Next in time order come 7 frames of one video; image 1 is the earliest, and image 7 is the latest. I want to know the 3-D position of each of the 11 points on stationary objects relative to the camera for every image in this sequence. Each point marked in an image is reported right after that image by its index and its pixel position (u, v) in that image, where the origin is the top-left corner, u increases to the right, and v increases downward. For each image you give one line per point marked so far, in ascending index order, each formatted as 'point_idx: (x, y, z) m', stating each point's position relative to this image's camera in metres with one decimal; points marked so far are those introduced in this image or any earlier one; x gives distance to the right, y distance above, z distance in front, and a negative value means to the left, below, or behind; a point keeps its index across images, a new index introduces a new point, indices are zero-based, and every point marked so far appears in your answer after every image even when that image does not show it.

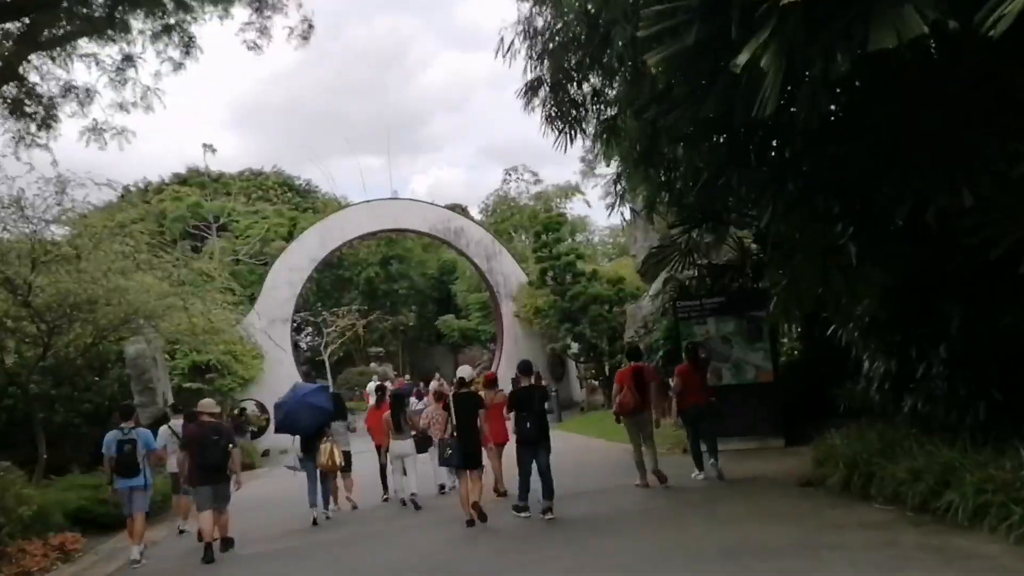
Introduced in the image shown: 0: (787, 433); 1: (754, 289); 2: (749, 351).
0: (+4.2, -2.2, +13.7) m
1: (+3.6, 0.0, +13.6) m
2: (+3.5, -1.0, +13.7) m
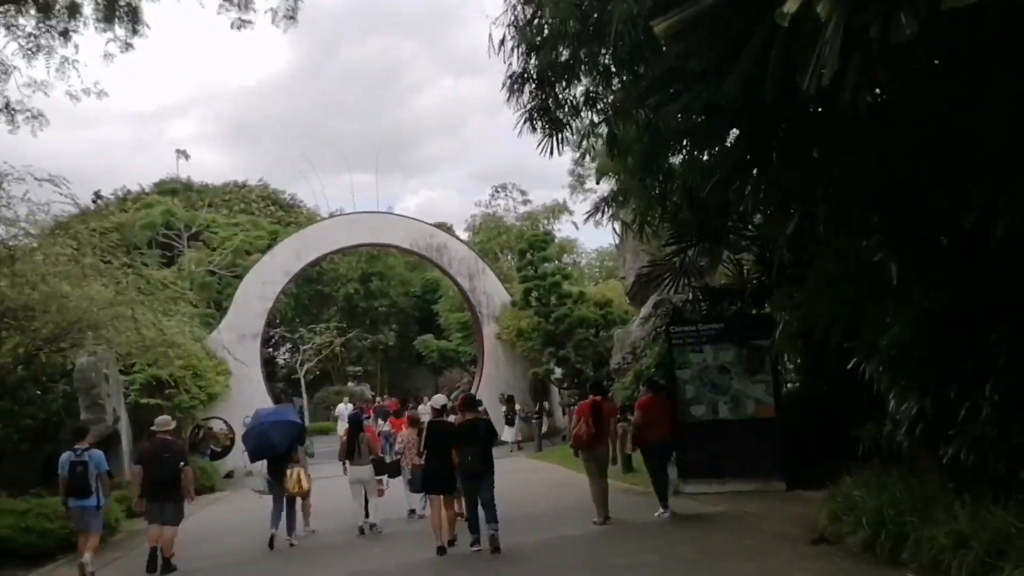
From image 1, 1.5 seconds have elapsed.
0: (+3.8, -2.5, +12.4) m
1: (+3.3, -0.4, +12.4) m
2: (+3.2, -1.3, +12.5) m
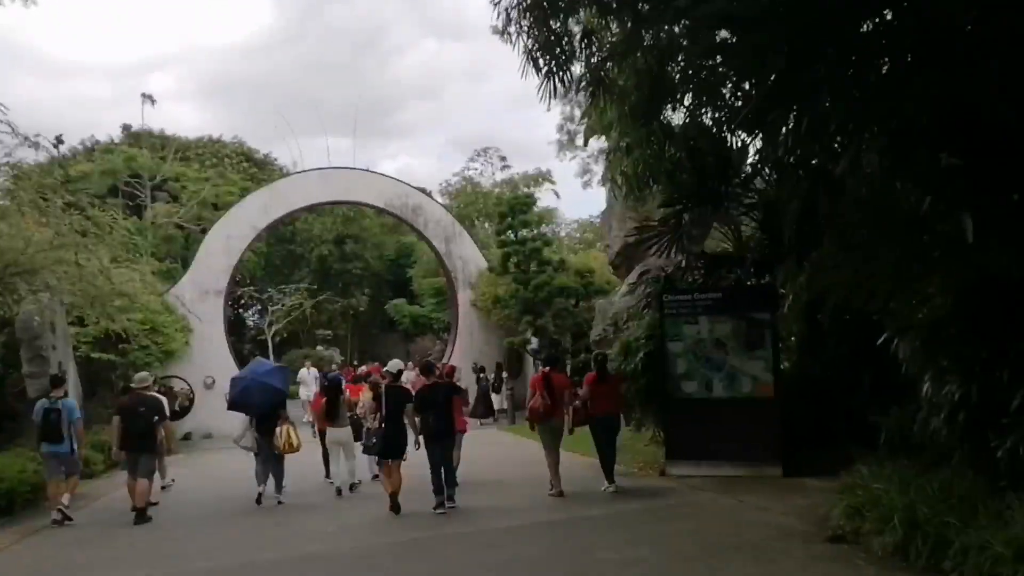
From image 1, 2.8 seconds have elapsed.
0: (+3.5, -2.2, +11.5) m
1: (+3.1, 0.0, +11.4) m
2: (+2.9, -0.9, +11.5) m
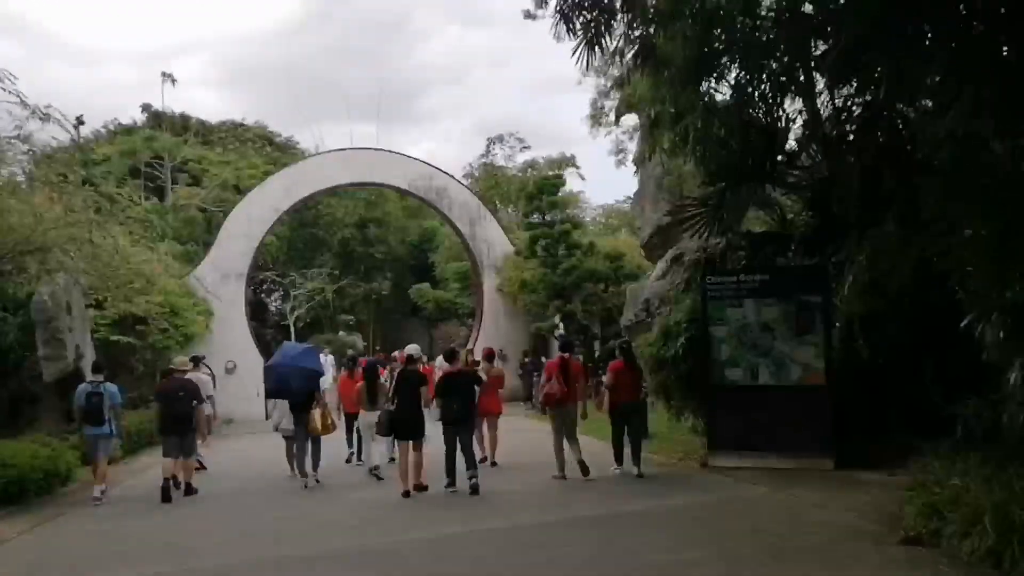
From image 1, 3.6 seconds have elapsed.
0: (+3.9, -1.9, +10.8) m
1: (+3.5, +0.3, +10.6) m
2: (+3.3, -0.7, +10.7) m
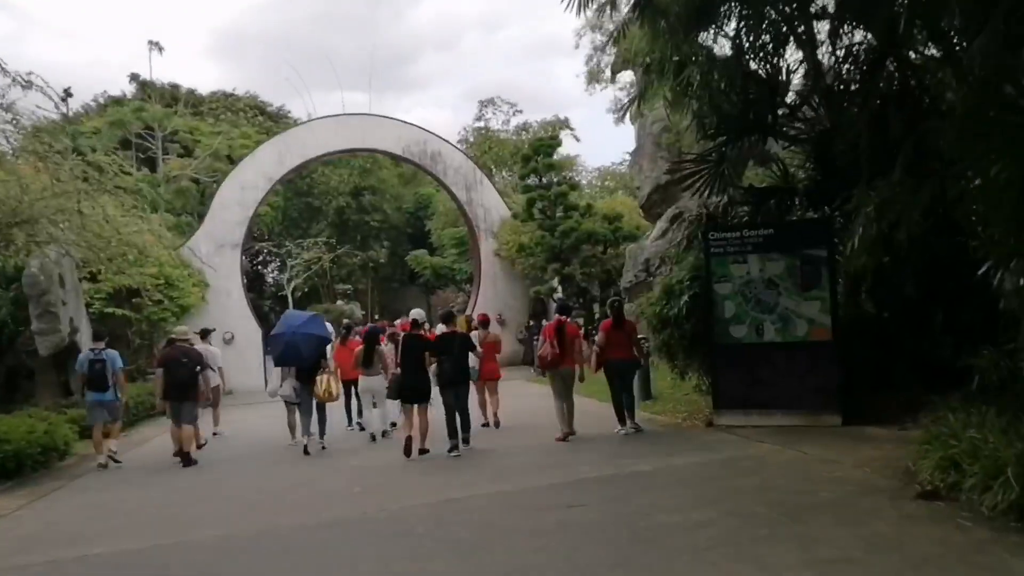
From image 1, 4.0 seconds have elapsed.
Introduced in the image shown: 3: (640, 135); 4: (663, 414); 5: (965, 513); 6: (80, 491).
0: (+3.9, -1.4, +10.6) m
1: (+3.4, +0.8, +10.4) m
2: (+3.3, -0.2, +10.6) m
3: (+2.8, +3.3, +19.7) m
4: (+2.0, -1.7, +12.4) m
5: (+2.9, -1.4, +5.8) m
6: (-4.8, -2.2, +10.1) m
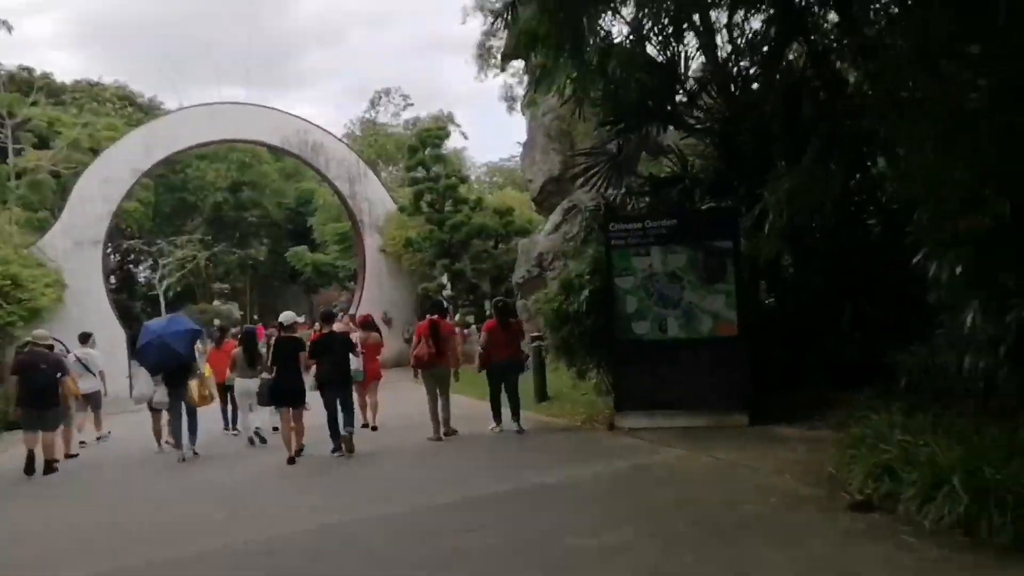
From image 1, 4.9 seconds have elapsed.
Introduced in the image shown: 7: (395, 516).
0: (+2.7, -1.3, +10.1) m
1: (+2.2, +0.9, +9.9) m
2: (+2.1, -0.1, +10.0) m
3: (+0.4, +3.4, +19.0) m
4: (+0.6, -1.6, +11.7) m
5: (+2.2, -1.4, +5.2) m
6: (-5.9, -2.3, +8.6) m
7: (-0.9, -1.7, +6.8) m
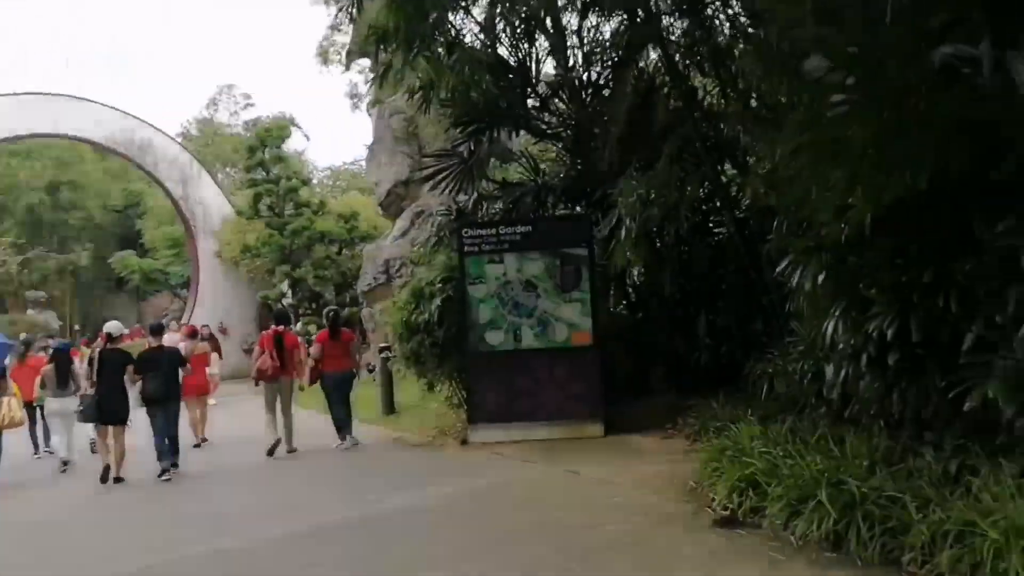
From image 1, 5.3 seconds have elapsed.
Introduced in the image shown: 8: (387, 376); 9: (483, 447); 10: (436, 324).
0: (+1.0, -1.4, +10.0) m
1: (+0.6, +0.8, +9.7) m
2: (+0.5, -0.2, +9.8) m
3: (-2.7, +3.2, +18.4) m
4: (-1.2, -1.7, +11.2) m
5: (+1.4, -1.4, +5.1) m
6: (-7.1, -2.3, +7.0) m
7: (-1.9, -1.8, +6.1) m
8: (-1.7, -1.2, +12.4) m
9: (-0.3, -1.7, +9.6) m
10: (-0.9, -0.4, +10.2) m
